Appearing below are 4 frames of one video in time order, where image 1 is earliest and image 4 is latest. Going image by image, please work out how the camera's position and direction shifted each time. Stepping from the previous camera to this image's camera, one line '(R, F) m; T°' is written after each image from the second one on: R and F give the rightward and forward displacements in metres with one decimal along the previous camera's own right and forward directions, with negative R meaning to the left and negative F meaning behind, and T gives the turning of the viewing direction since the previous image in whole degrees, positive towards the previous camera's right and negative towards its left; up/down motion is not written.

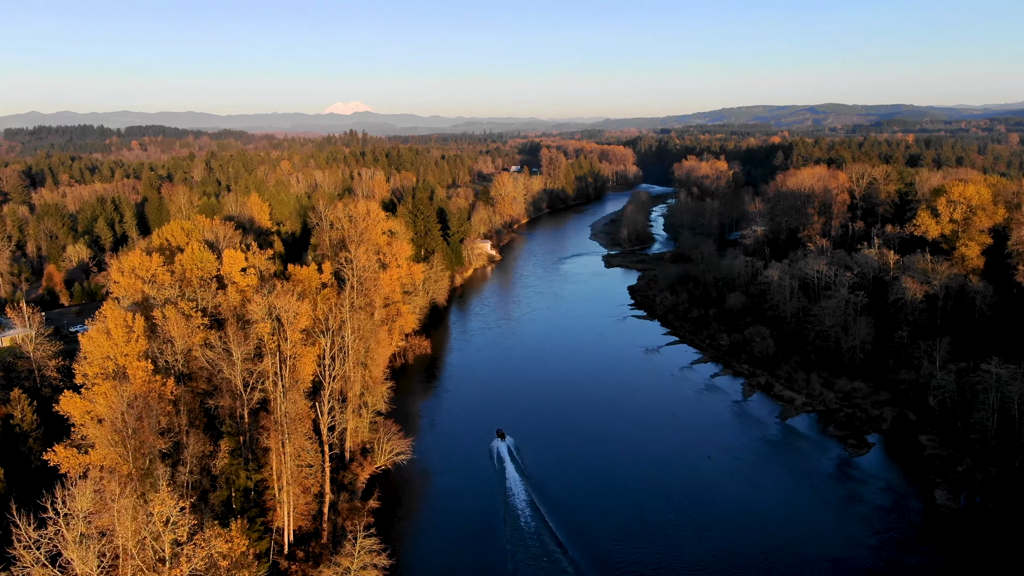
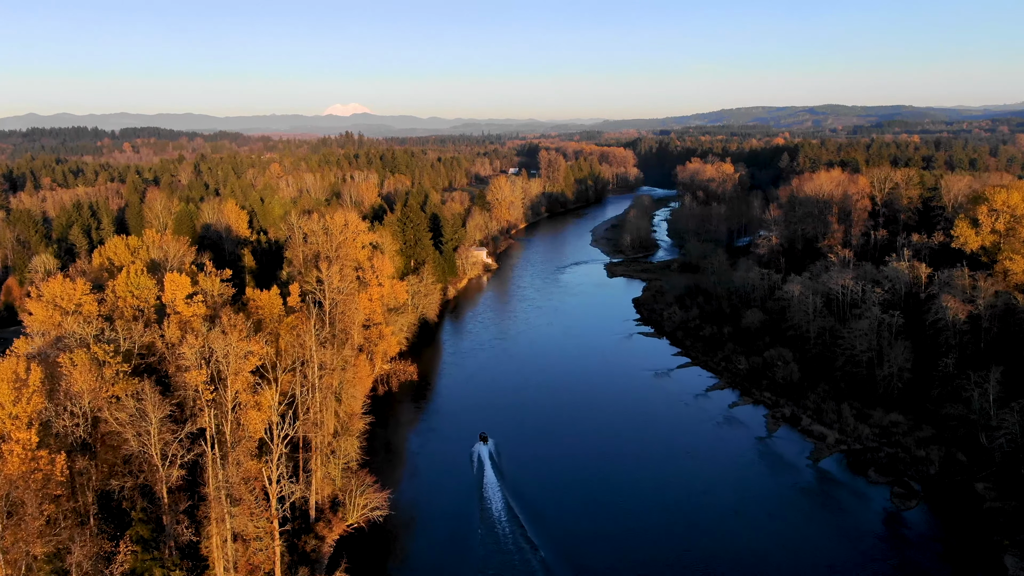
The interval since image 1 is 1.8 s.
(+0.2, +3.7) m; 0°
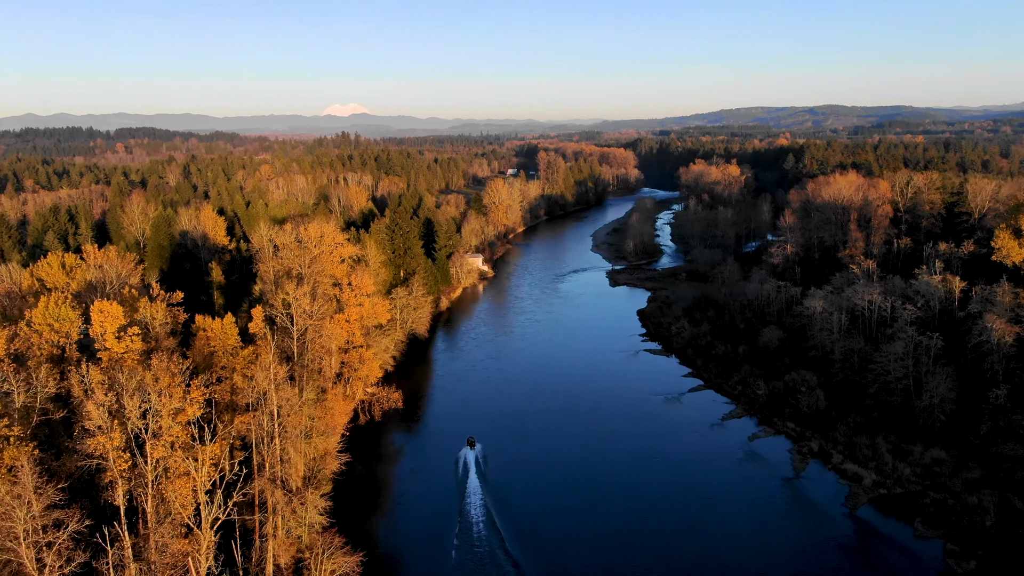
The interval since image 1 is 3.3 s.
(+0.2, +3.3) m; 0°
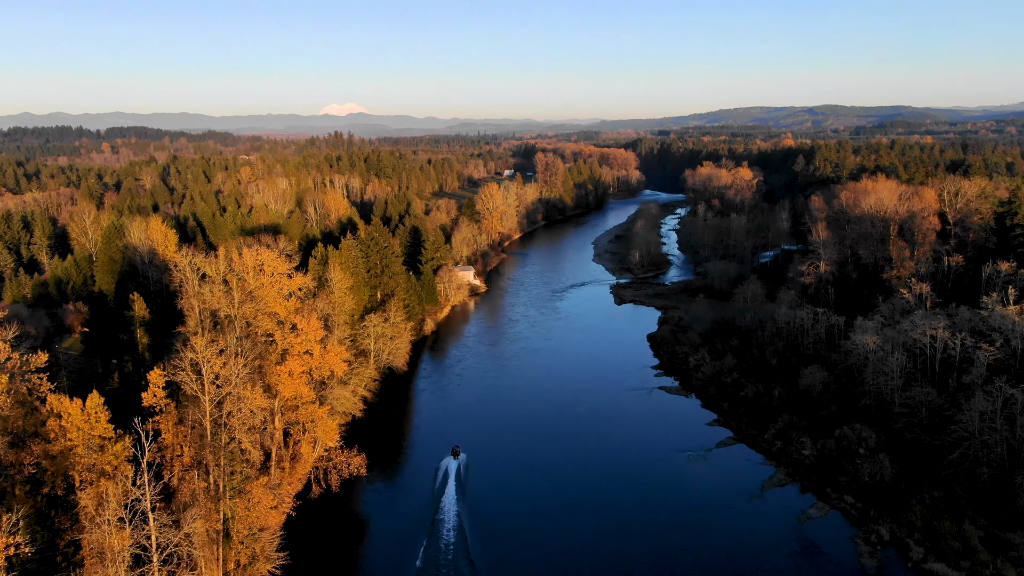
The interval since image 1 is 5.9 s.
(+0.3, +5.9) m; 0°
